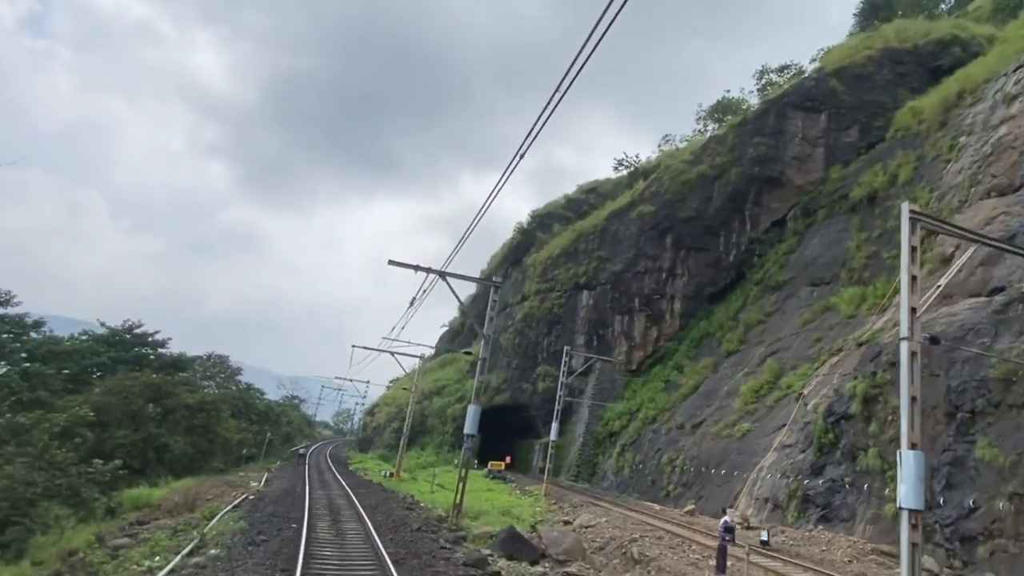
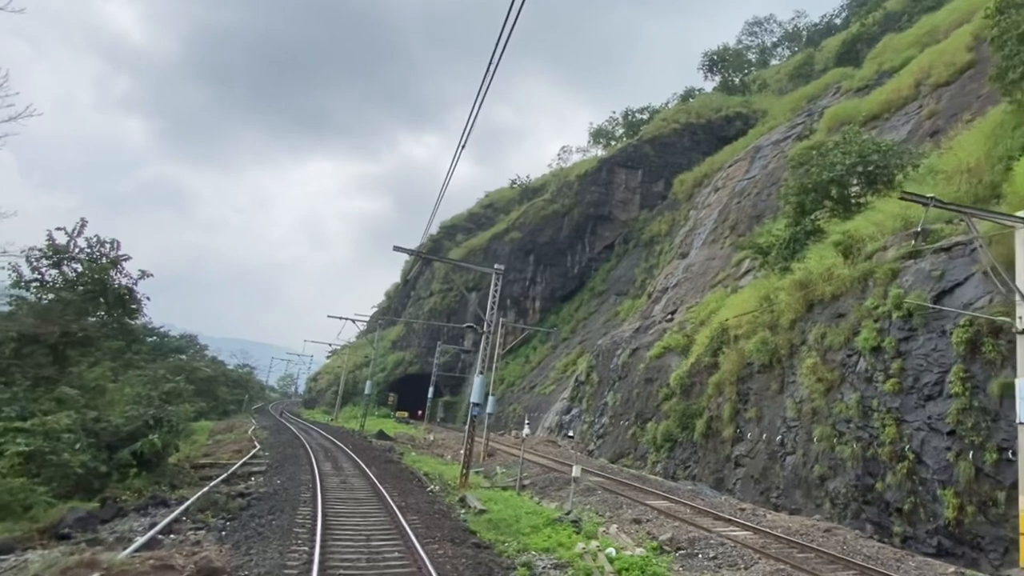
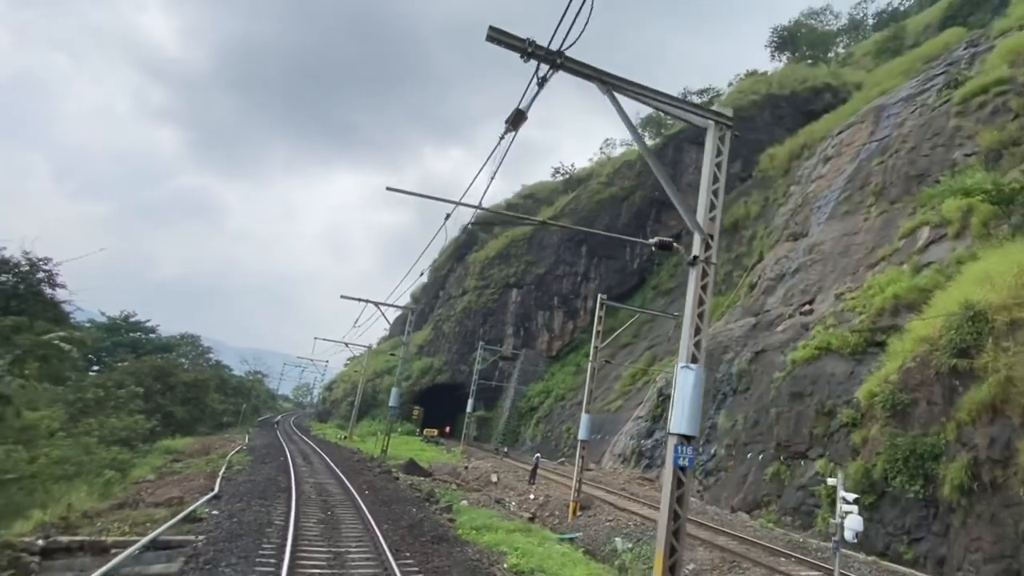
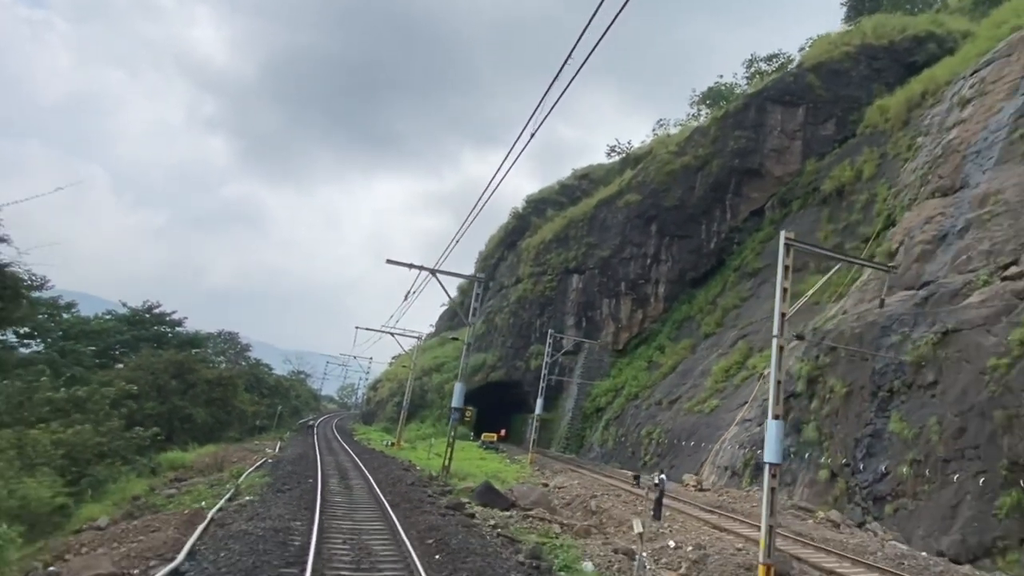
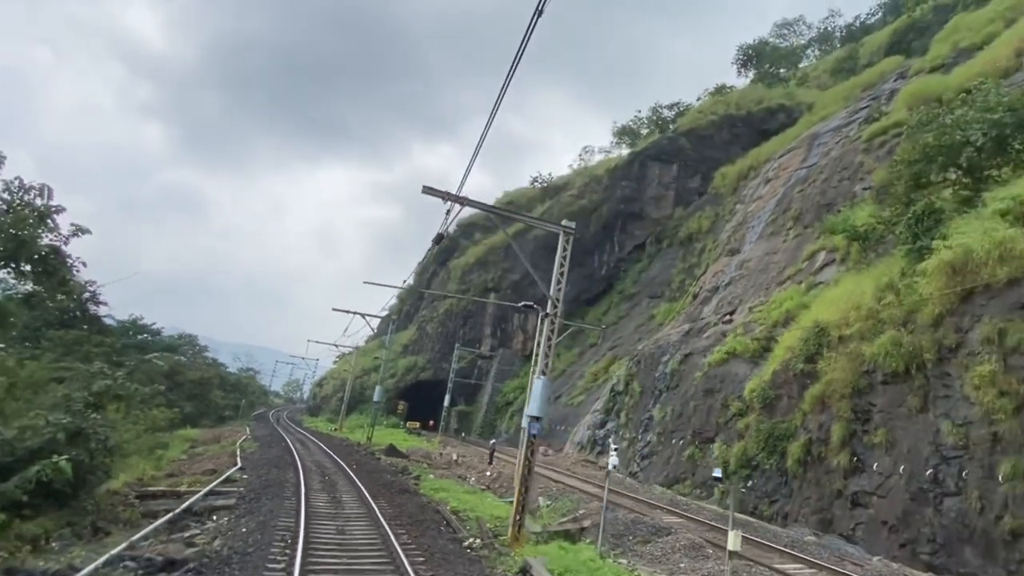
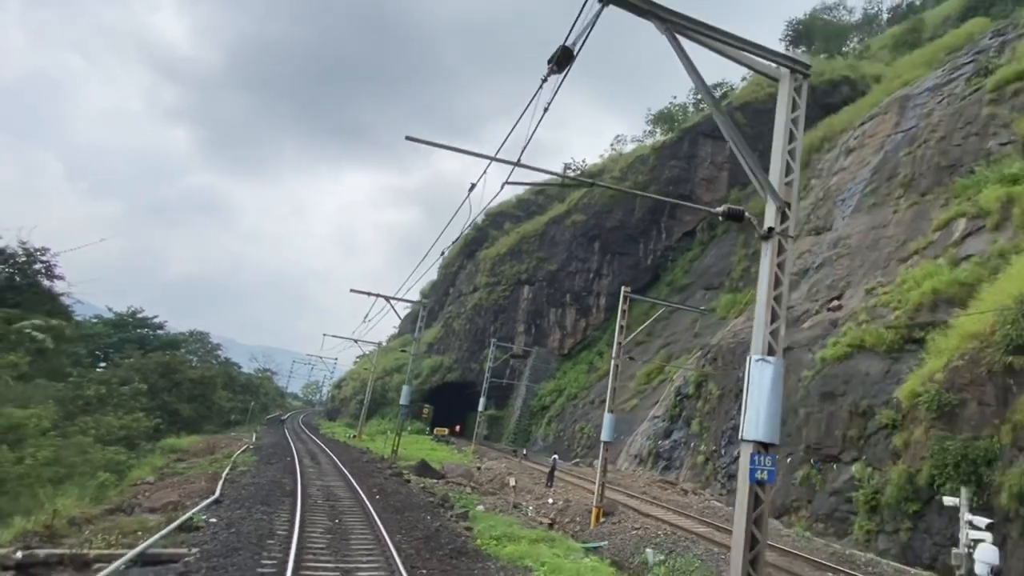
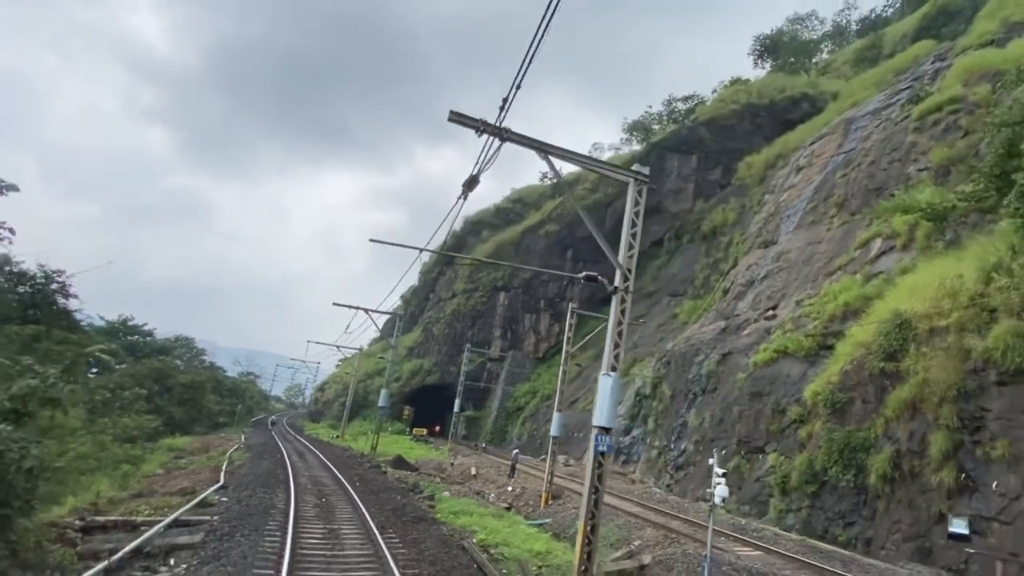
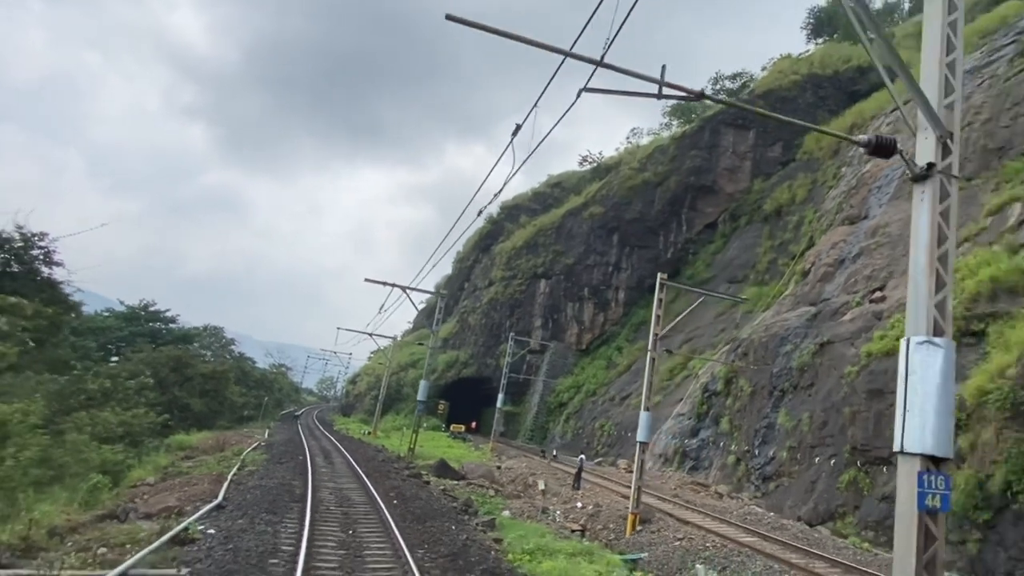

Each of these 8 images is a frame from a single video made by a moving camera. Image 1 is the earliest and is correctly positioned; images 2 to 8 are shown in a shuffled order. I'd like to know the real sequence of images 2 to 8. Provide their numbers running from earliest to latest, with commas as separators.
4, 8, 6, 3, 7, 5, 2
